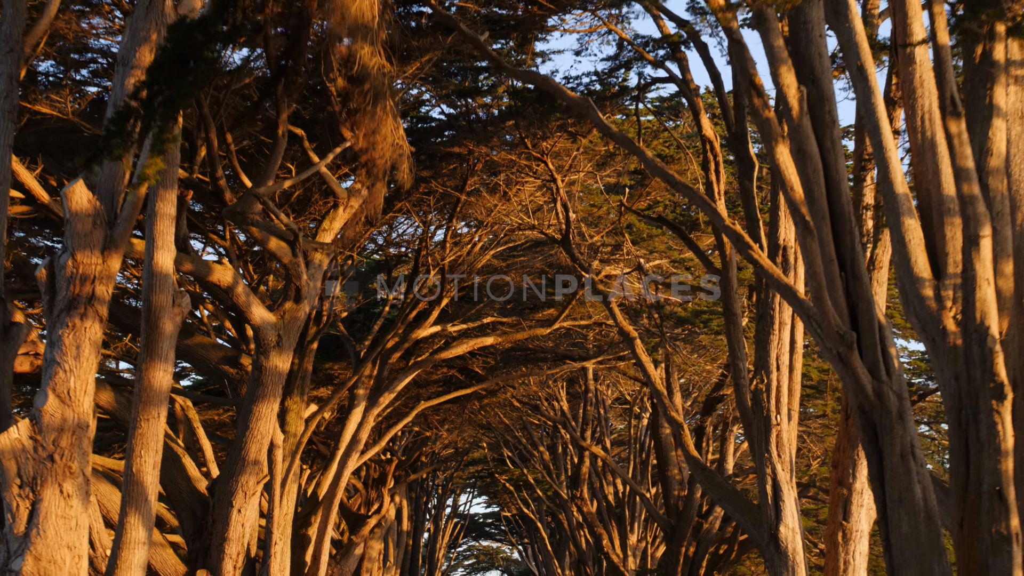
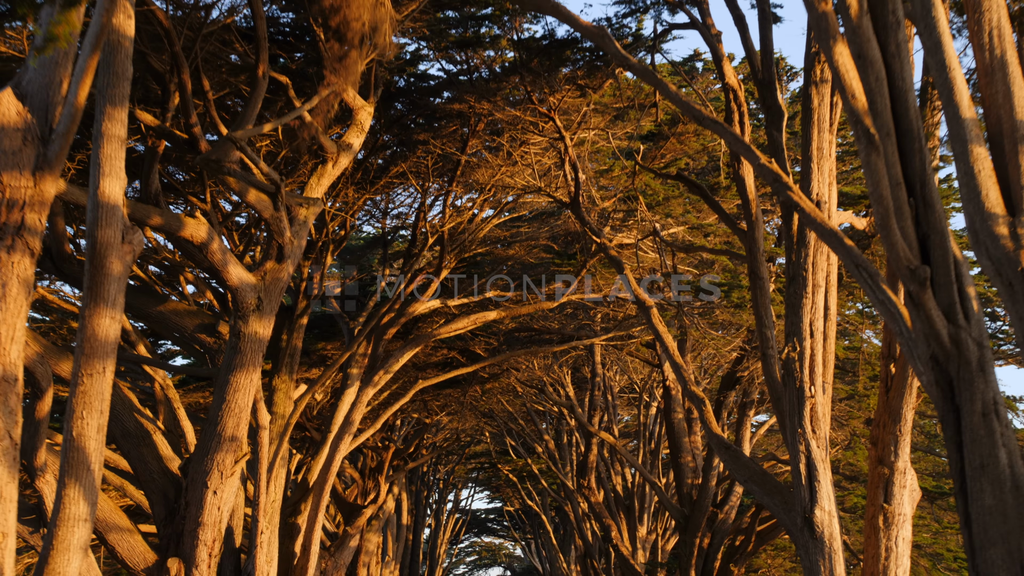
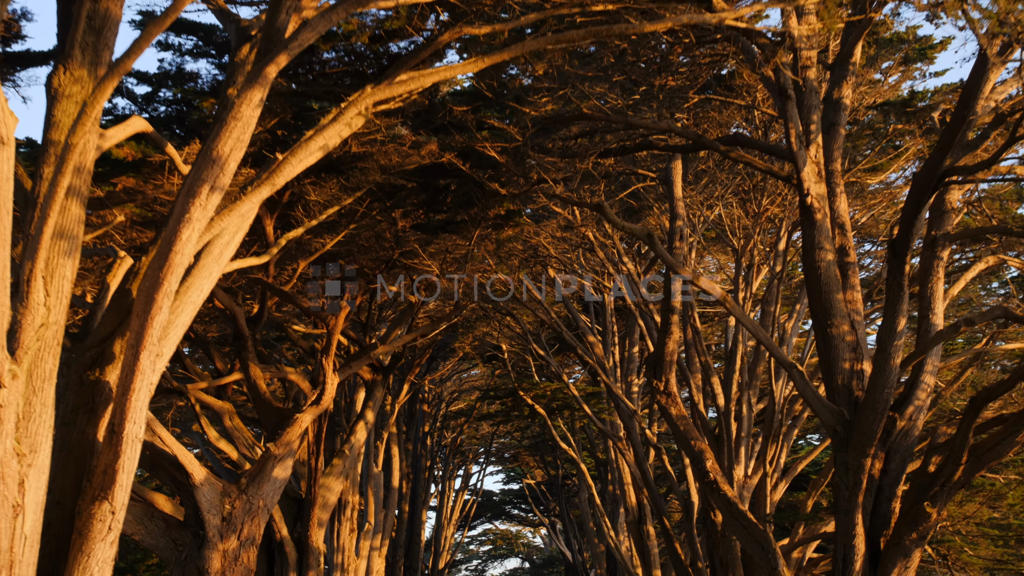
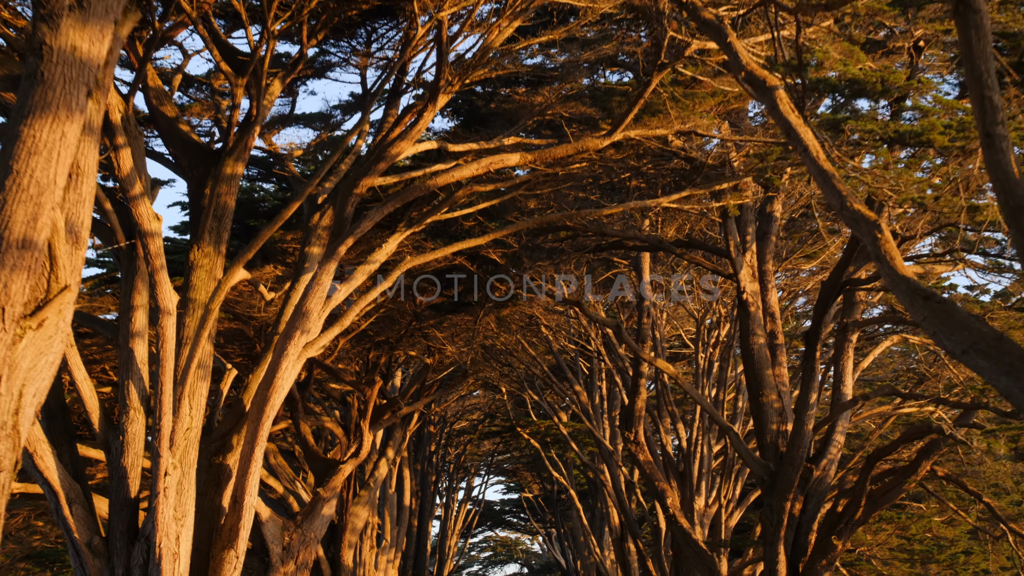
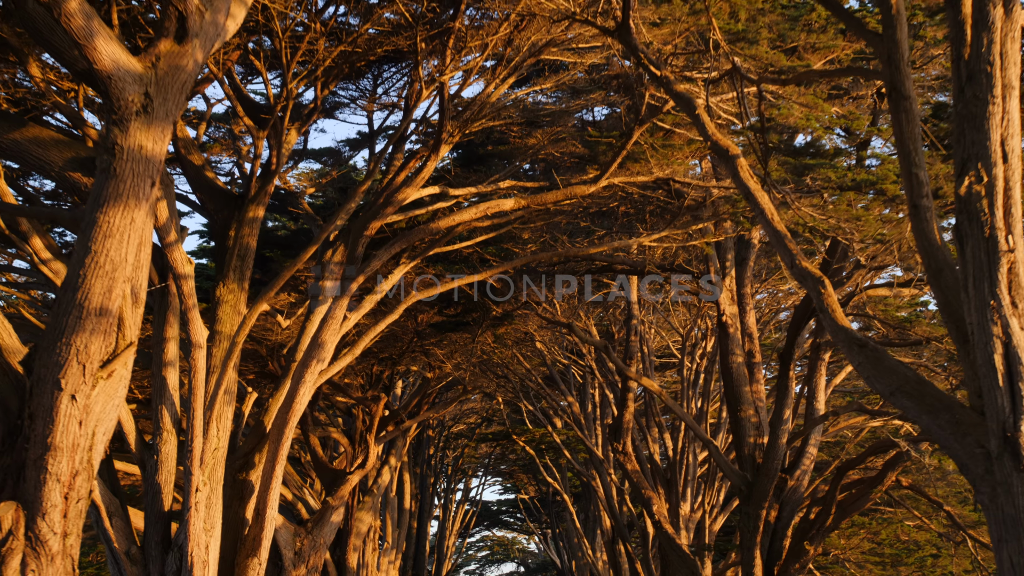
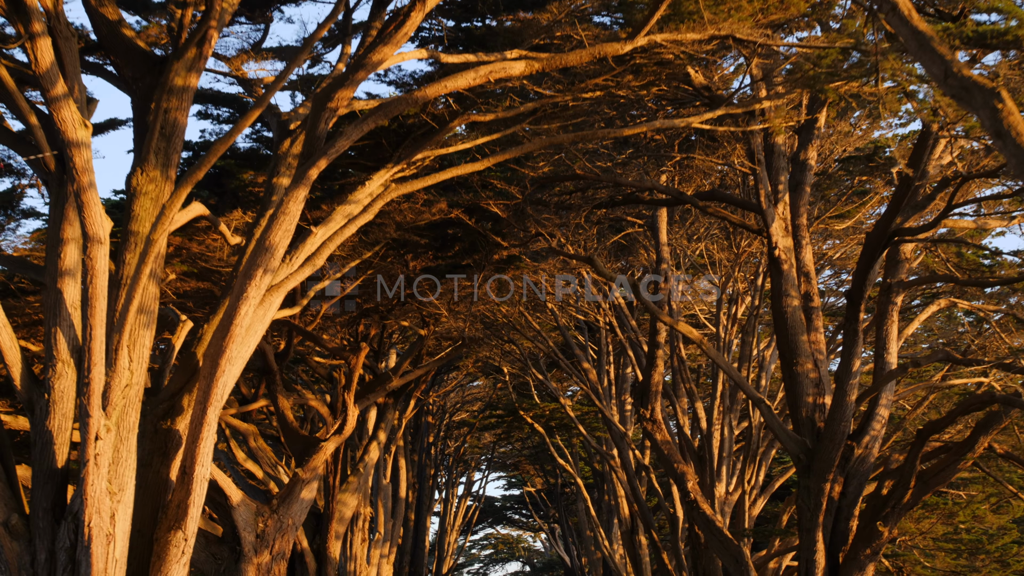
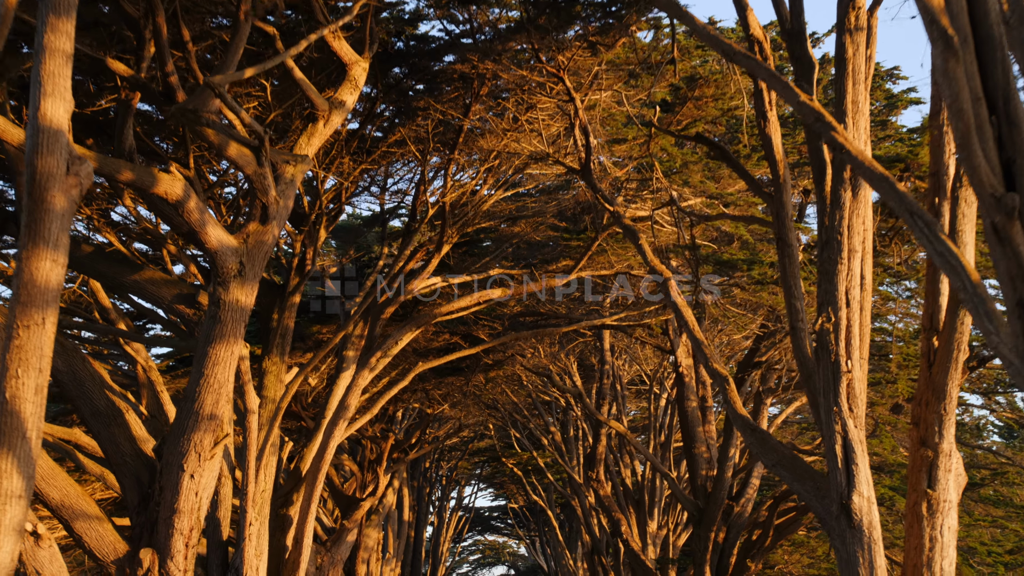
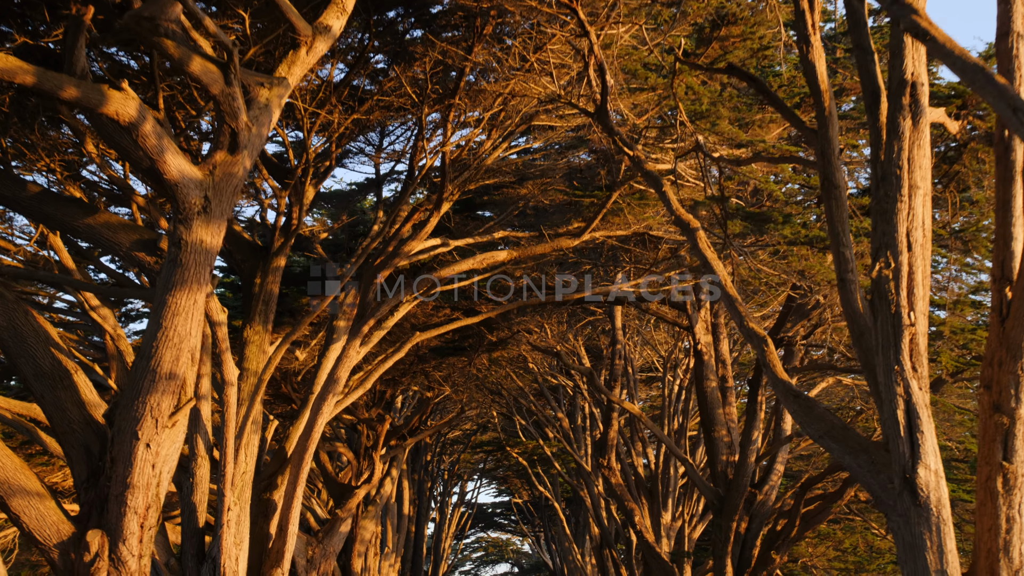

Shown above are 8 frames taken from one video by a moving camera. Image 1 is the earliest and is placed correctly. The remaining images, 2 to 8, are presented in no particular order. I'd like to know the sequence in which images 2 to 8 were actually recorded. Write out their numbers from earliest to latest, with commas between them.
2, 7, 8, 5, 4, 6, 3
